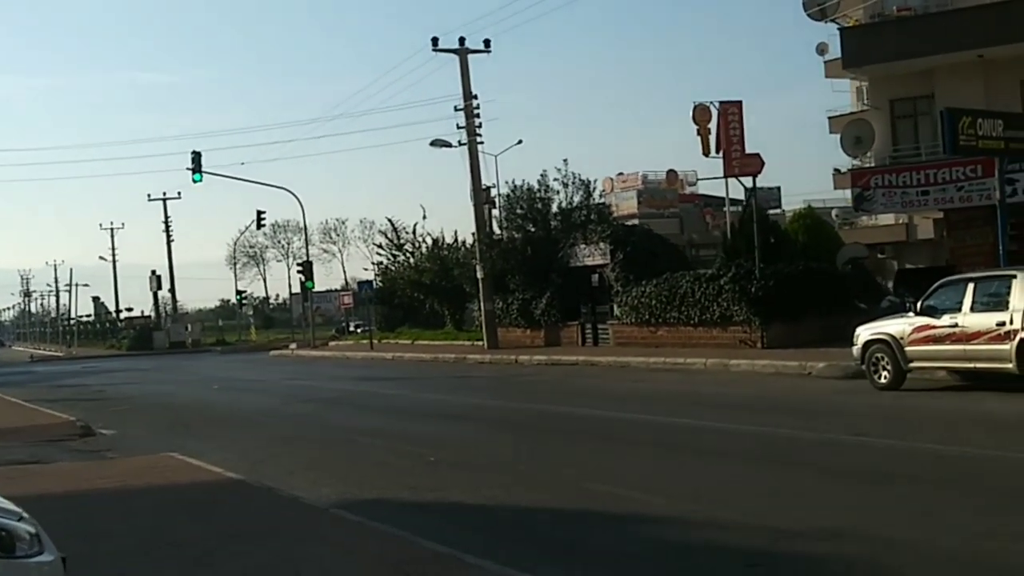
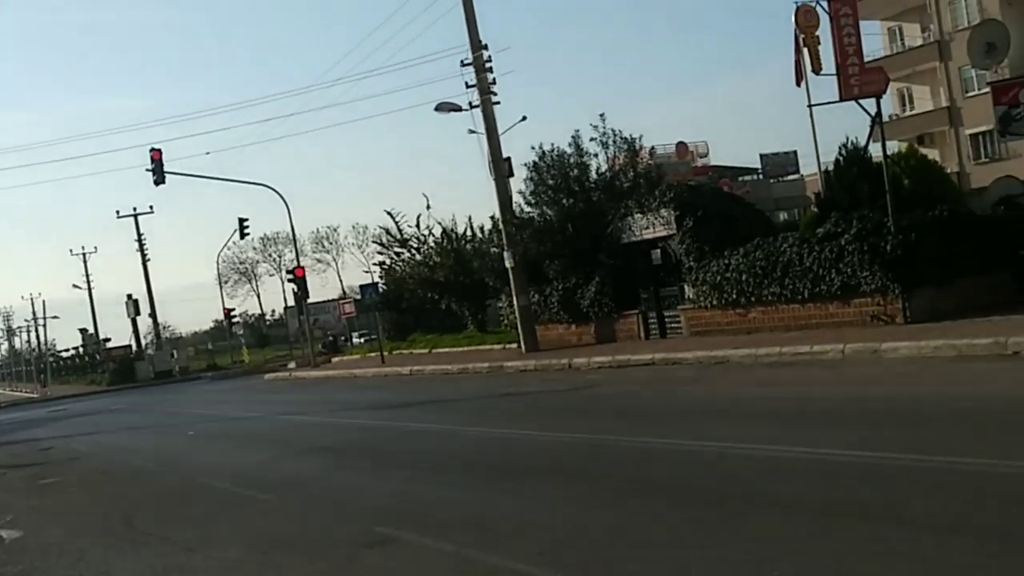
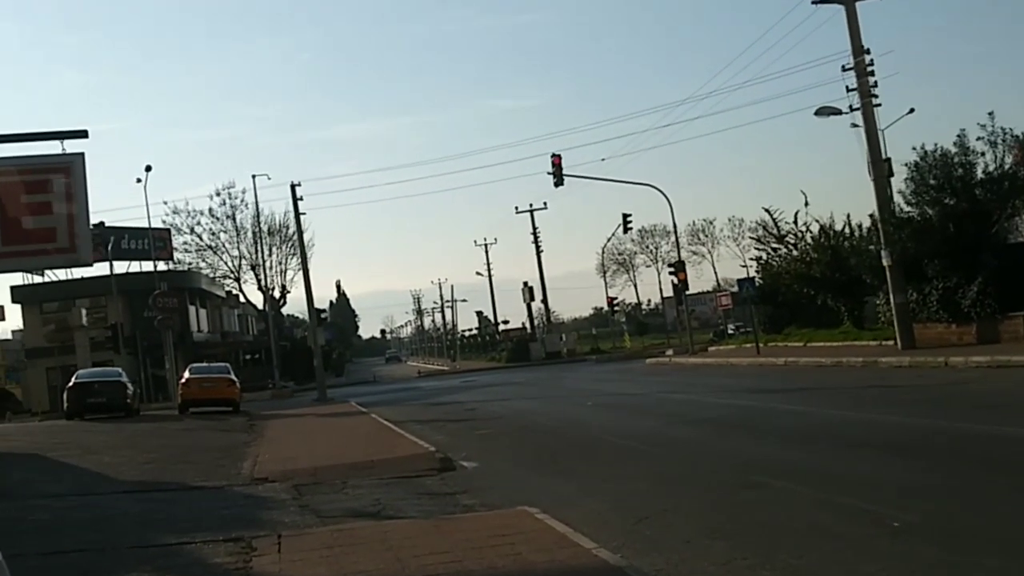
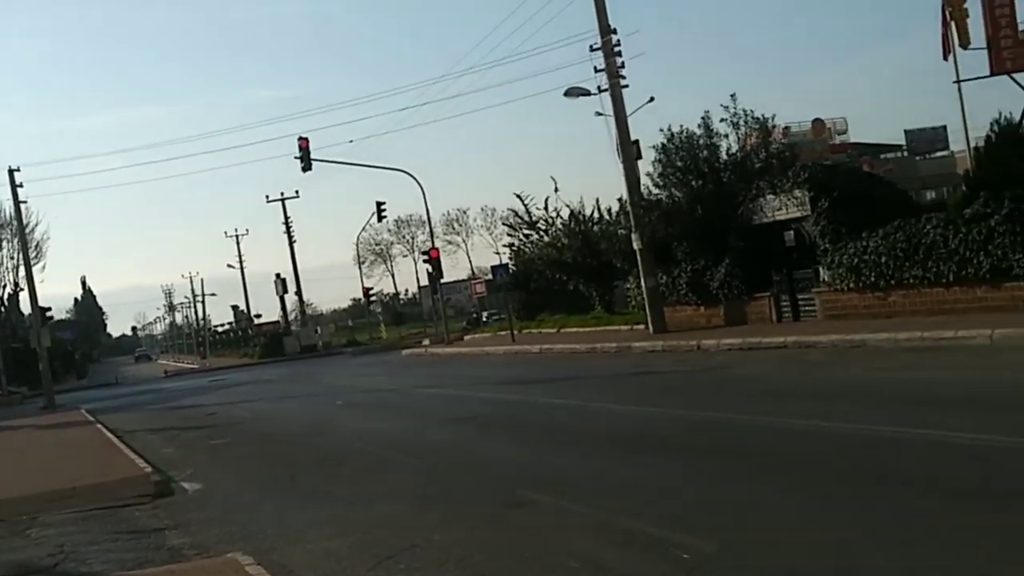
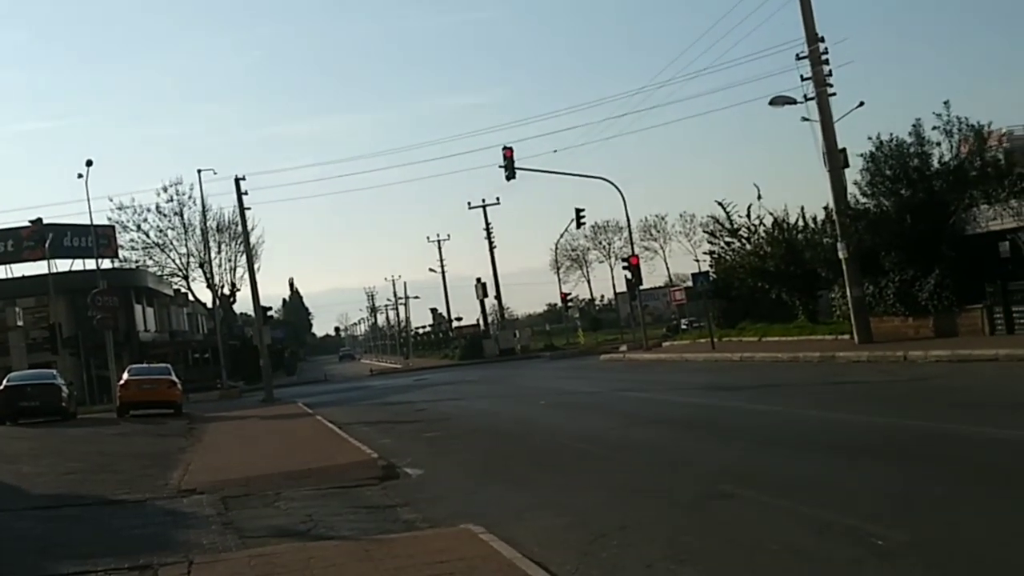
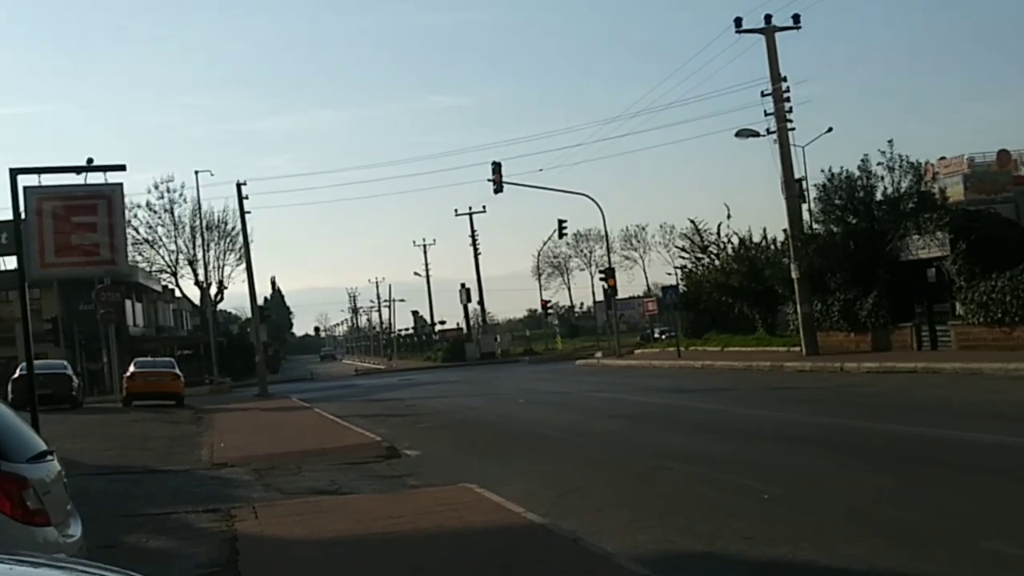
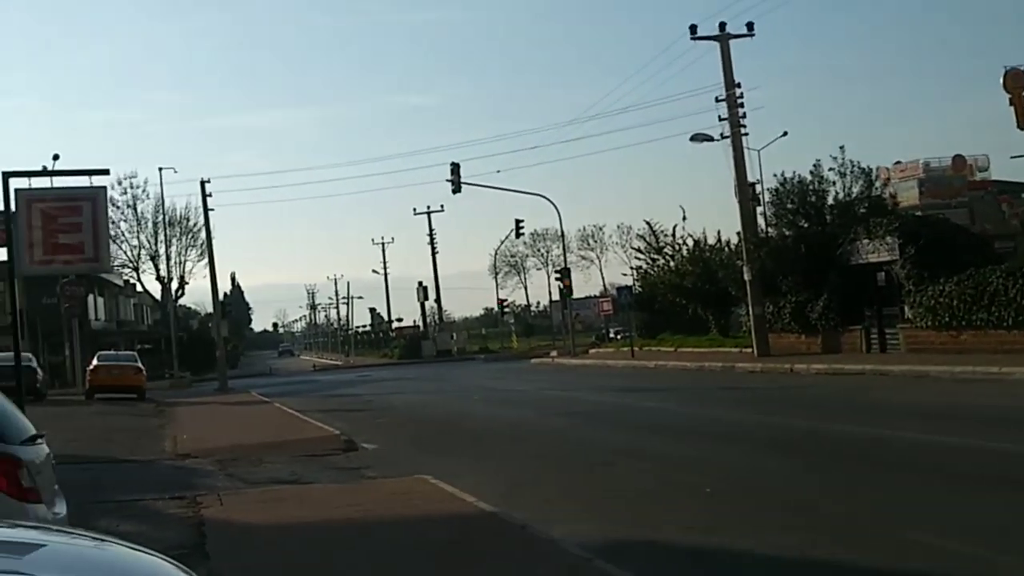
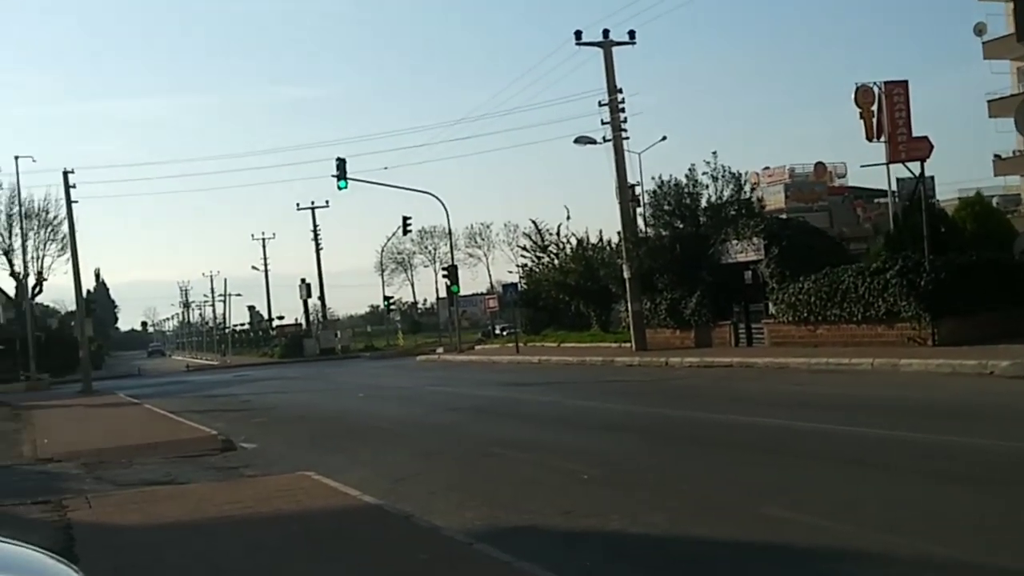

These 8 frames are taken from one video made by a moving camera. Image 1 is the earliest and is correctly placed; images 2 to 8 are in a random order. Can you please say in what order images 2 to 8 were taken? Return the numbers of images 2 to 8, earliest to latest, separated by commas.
8, 7, 6, 3, 5, 4, 2
